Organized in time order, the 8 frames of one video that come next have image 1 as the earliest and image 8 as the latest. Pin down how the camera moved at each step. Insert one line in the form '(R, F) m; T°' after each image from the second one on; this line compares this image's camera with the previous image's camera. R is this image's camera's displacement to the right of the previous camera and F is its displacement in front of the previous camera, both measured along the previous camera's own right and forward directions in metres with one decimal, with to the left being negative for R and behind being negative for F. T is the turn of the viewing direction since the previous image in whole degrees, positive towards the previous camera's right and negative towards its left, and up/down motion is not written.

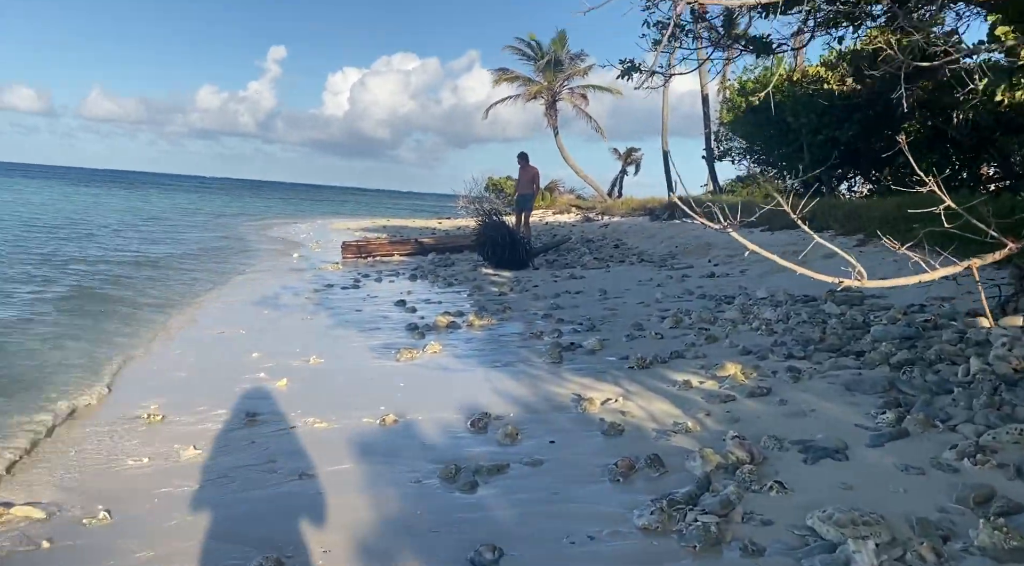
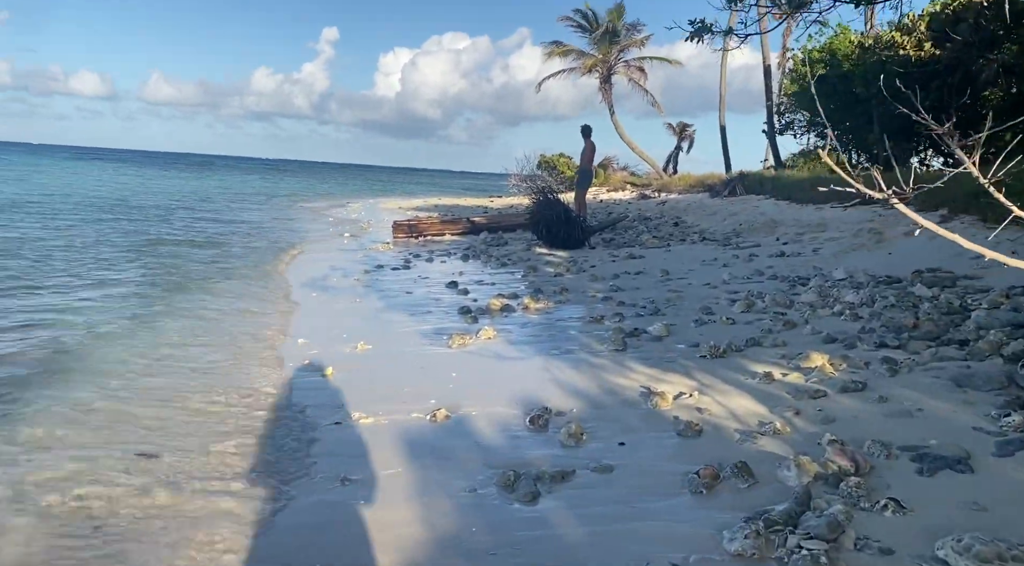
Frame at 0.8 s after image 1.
(-0.1, +0.5) m; -4°
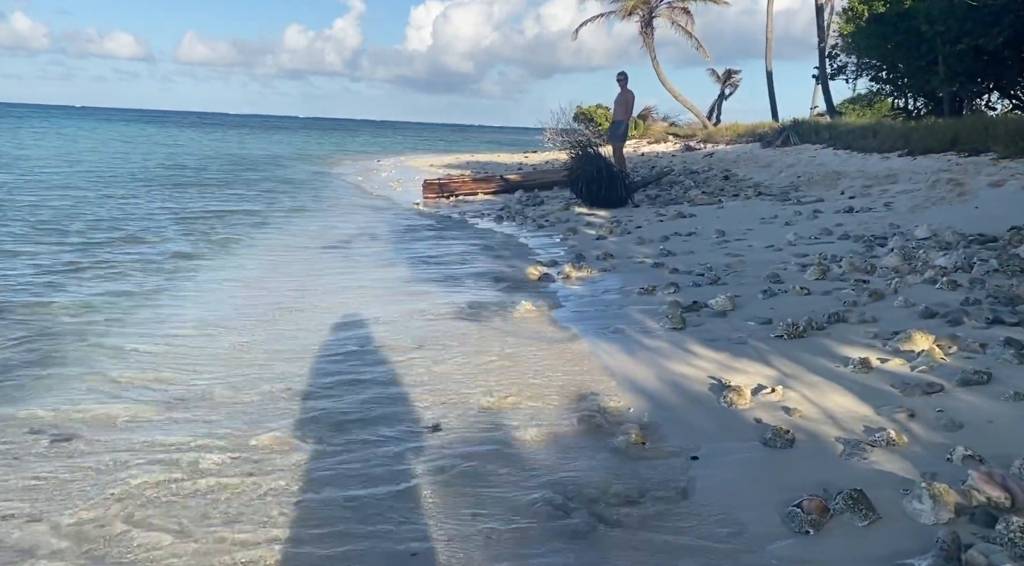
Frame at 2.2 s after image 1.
(0.0, +0.7) m; -3°
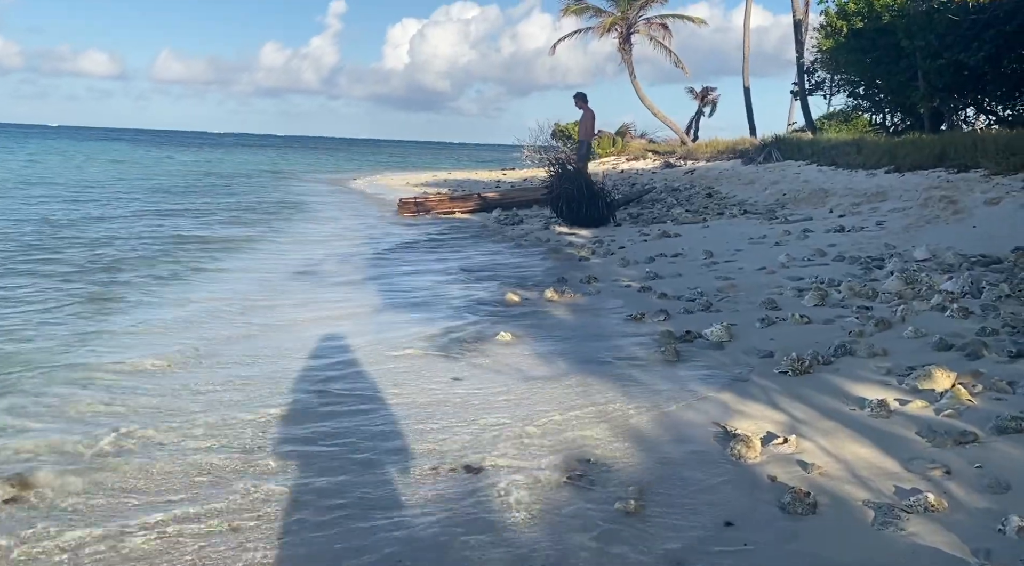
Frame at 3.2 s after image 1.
(0.0, +0.4) m; +2°
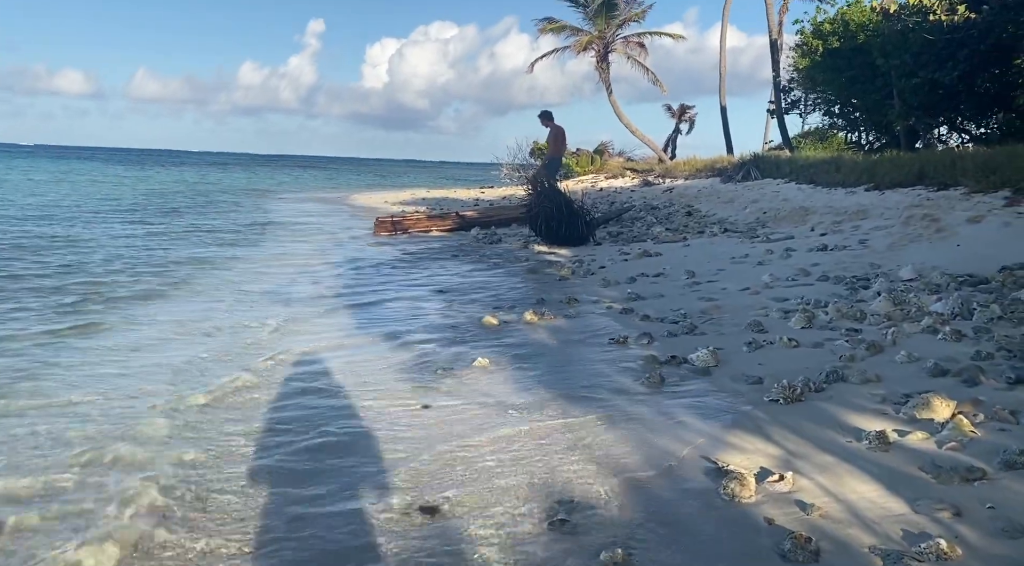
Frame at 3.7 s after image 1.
(0.0, +0.2) m; +2°
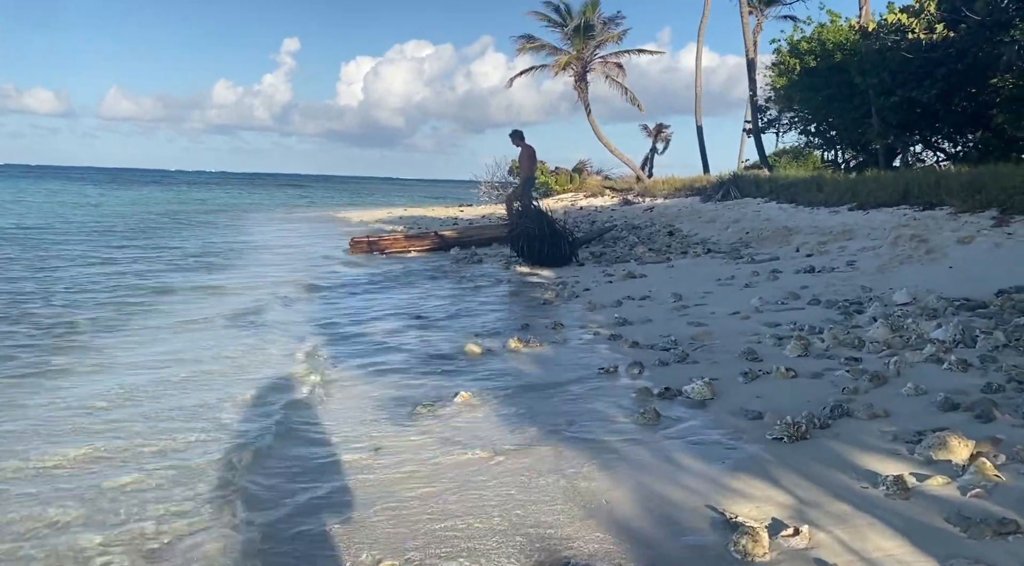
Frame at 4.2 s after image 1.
(0.0, +0.3) m; +2°
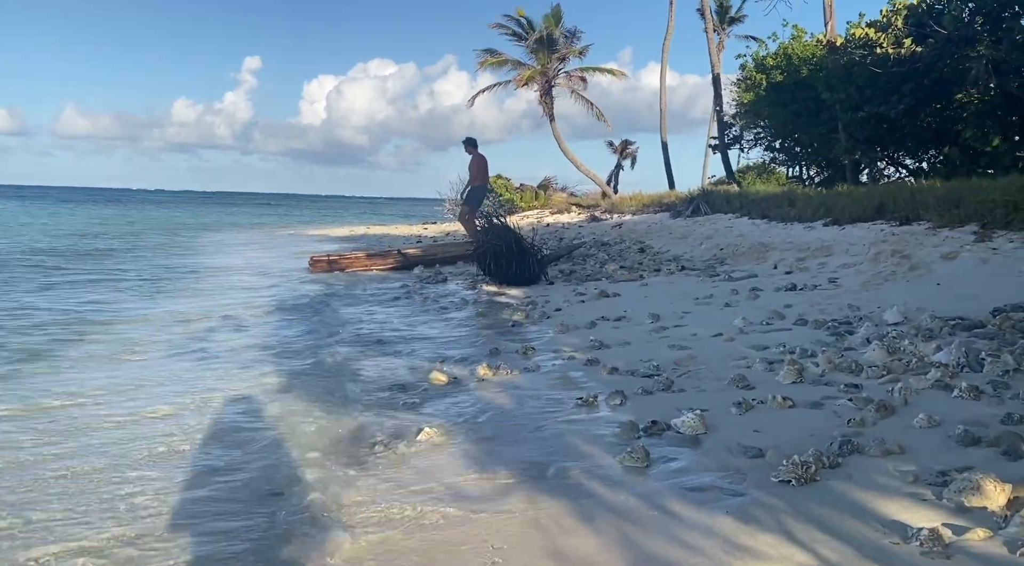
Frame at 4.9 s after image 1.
(0.0, +0.5) m; +3°
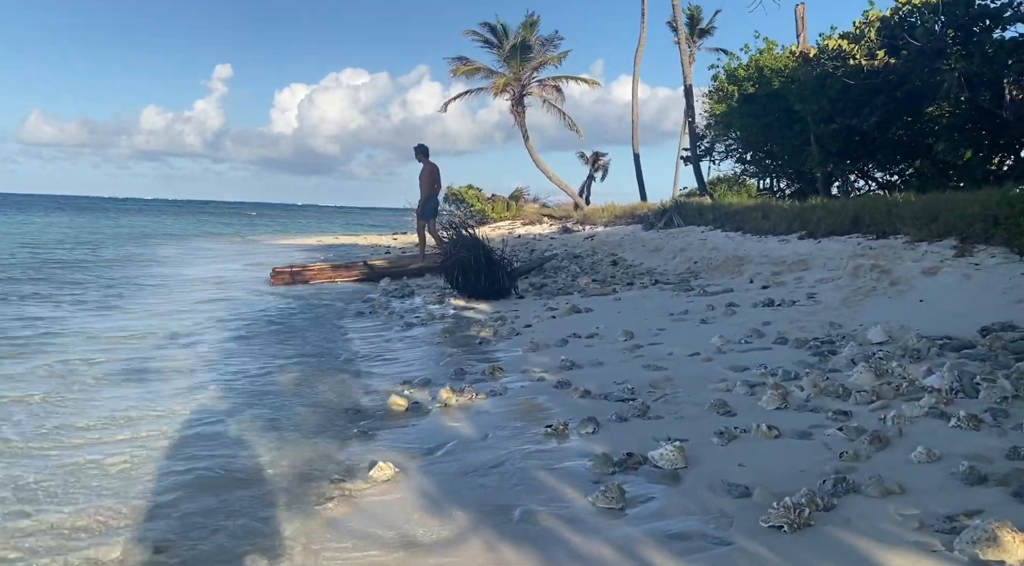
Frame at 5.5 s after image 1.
(0.0, +0.4) m; +2°
